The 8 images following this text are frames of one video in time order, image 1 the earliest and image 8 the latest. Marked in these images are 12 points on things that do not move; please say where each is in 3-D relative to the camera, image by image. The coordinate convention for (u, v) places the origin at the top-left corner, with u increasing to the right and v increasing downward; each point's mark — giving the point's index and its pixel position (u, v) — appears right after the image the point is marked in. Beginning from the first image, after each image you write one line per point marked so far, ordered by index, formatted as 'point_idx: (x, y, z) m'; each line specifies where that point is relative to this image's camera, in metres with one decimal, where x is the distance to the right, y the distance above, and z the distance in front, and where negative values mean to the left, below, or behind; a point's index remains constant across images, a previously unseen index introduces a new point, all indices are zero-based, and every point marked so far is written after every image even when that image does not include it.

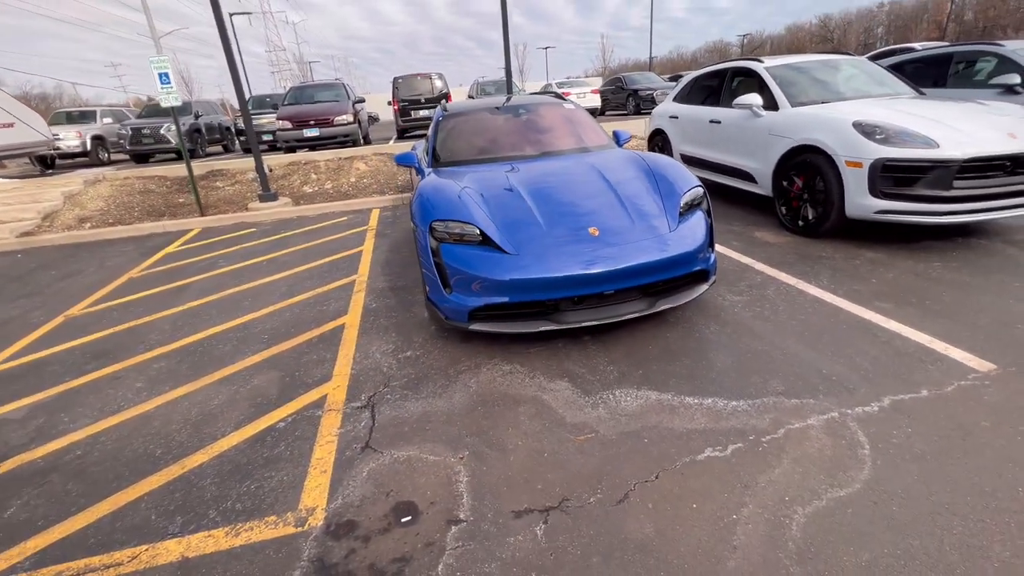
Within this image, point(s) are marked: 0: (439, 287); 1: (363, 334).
0: (-0.5, 0.0, +3.0) m
1: (-1.1, -0.4, +3.5) m
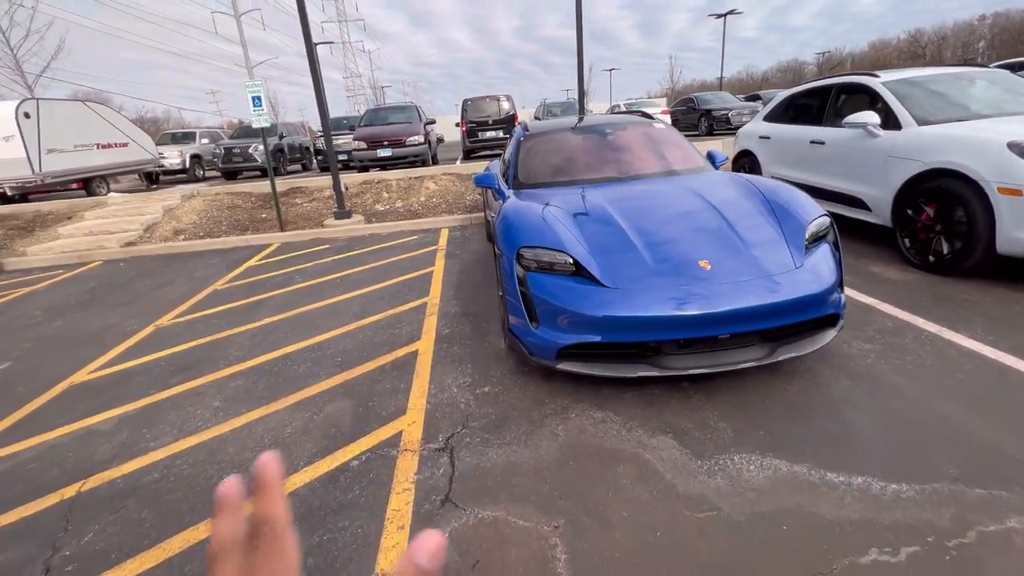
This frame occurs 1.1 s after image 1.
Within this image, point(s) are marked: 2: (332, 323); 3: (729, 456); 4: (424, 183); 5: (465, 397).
0: (+0.1, -0.2, +2.8) m
1: (-0.5, -0.6, +3.3) m
2: (-1.7, -0.3, +4.2) m
3: (+1.1, -0.8, +2.2) m
4: (-1.9, +2.3, +9.6) m
5: (-0.3, -0.7, +2.9) m
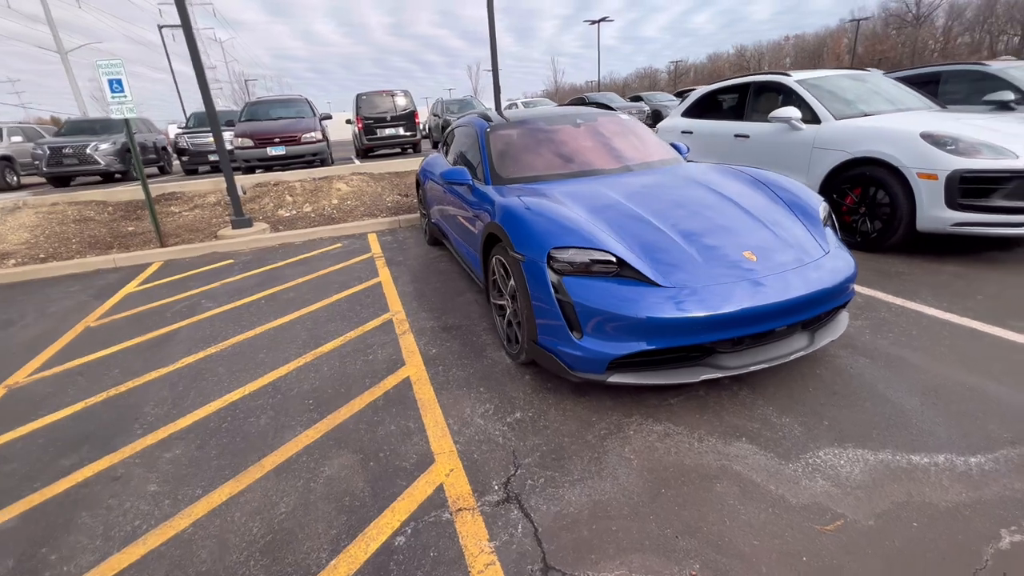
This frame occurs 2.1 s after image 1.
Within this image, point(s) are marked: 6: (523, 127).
0: (+0.3, -0.2, +2.4) m
1: (-0.4, -0.6, +2.8) m
2: (-1.8, -0.5, +3.4) m
3: (+1.4, -0.8, +2.1) m
4: (-3.4, +2.0, +8.6) m
5: (-0.1, -0.8, +2.4) m
6: (+0.1, +1.5, +4.2) m
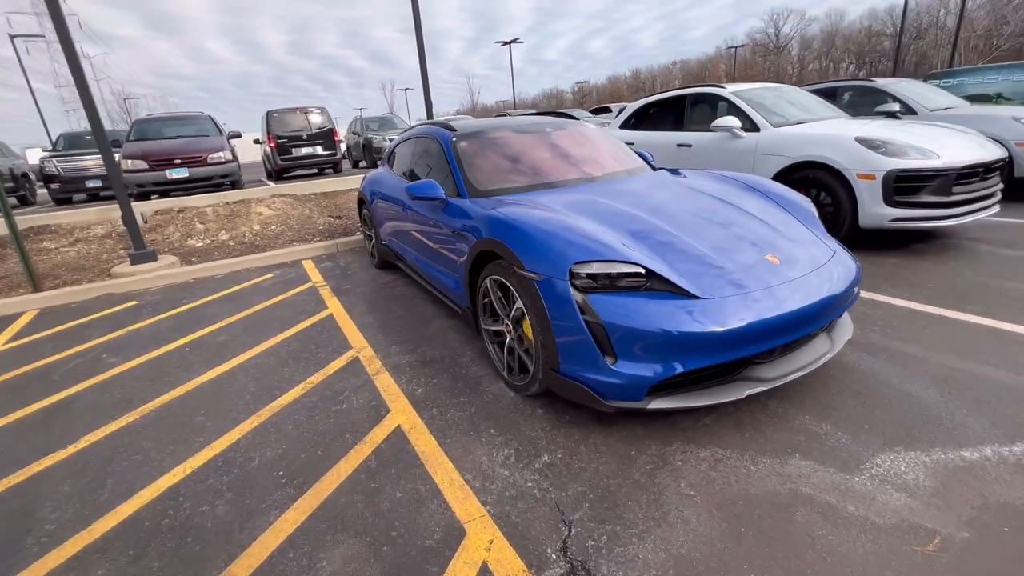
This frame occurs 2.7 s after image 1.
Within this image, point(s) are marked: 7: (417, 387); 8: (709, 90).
0: (+0.4, -0.3, +2.2) m
1: (-0.3, -0.8, +2.4) m
2: (-1.8, -0.8, +2.8) m
3: (+1.6, -0.8, +2.0) m
4: (-4.4, +1.4, +7.6) m
5: (+0.1, -0.9, +2.1) m
6: (-0.2, +1.3, +3.9) m
7: (-0.6, -0.6, +2.9) m
8: (+2.7, +2.7, +6.1) m
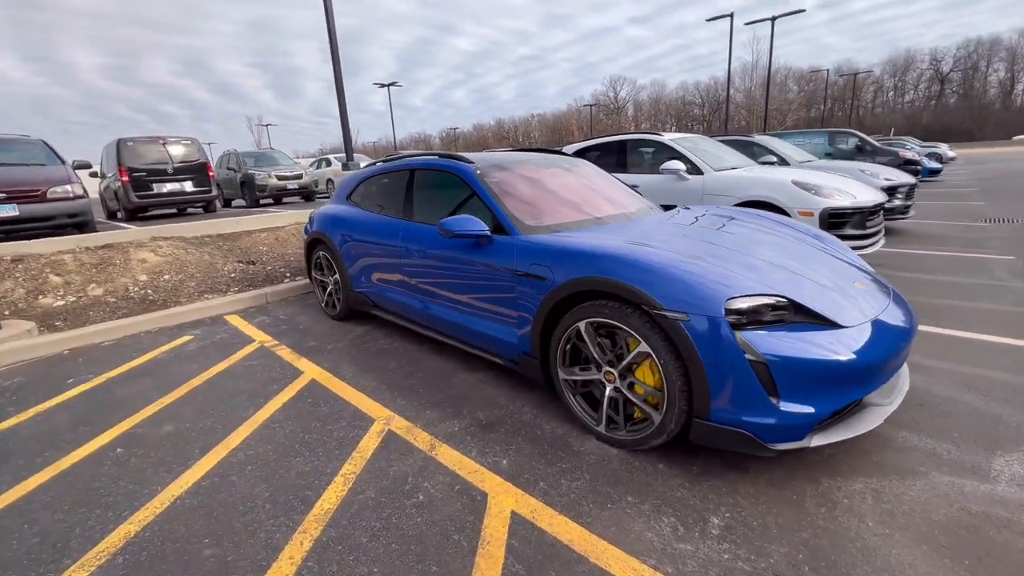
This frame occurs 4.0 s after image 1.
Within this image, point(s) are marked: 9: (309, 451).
0: (+1.1, -0.5, +2.0) m
1: (+0.3, -1.0, +2.0) m
2: (-1.2, -1.1, +2.0) m
3: (+2.3, -0.9, +2.1) m
4: (-5.2, +0.5, +6.0) m
5: (+0.8, -1.0, +1.8) m
6: (-0.1, +1.0, +3.6) m
7: (-0.1, -0.9, +2.4) m
8: (+2.0, +2.2, +6.7) m
9: (-1.2, -0.9, +2.6) m
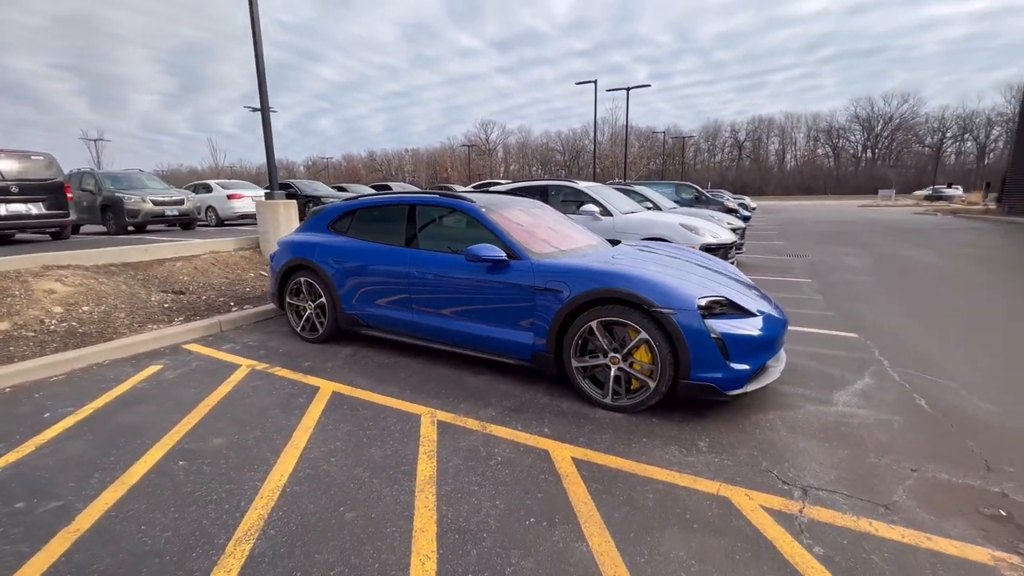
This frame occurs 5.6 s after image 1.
0: (+1.4, -0.5, +3.1) m
1: (+0.7, -1.0, +2.9) m
2: (-0.7, -1.2, +2.4) m
3: (+2.6, -0.9, +3.5) m
4: (-5.7, +0.1, +5.3) m
5: (+1.2, -1.1, +2.8) m
6: (-0.2, +0.8, +4.4) m
7: (+0.2, -1.0, +3.1) m
8: (+0.9, +1.9, +8.0) m
9: (-0.9, -1.0, +3.0) m
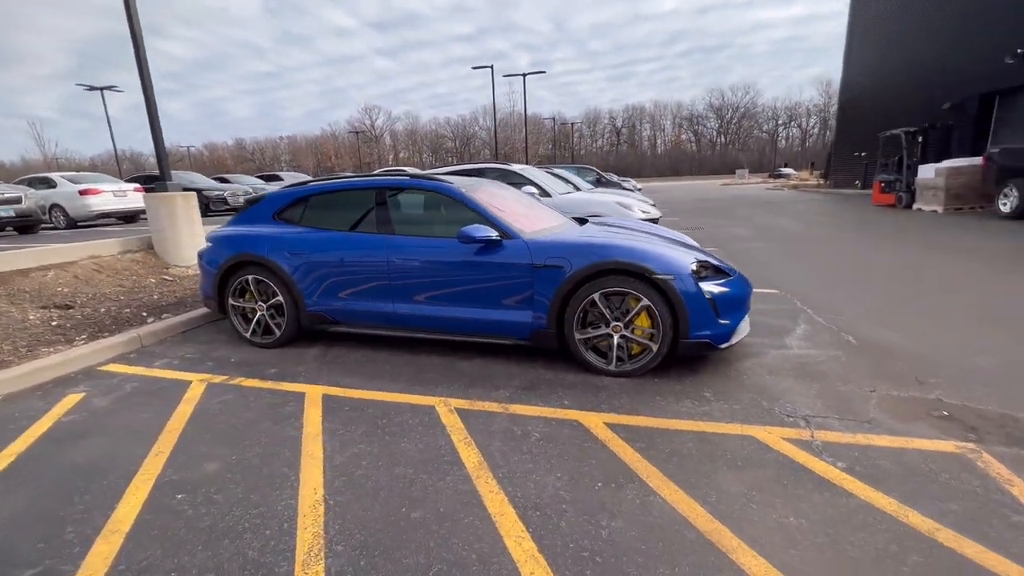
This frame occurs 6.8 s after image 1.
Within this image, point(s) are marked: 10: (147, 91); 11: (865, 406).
0: (+1.5, -0.2, +3.4) m
1: (+0.9, -0.8, +3.0) m
2: (-0.4, -1.1, +2.3) m
3: (+2.5, -0.5, +4.1) m
4: (-6.0, -0.2, +4.0) m
5: (+1.4, -0.8, +3.1) m
6: (-0.4, +0.9, +4.3) m
7: (+0.3, -0.8, +3.2) m
8: (-0.2, +2.2, +8.0) m
9: (-0.7, -0.9, +2.8) m
10: (-5.4, +2.9, +6.6) m
11: (+2.4, -0.8, +3.0) m
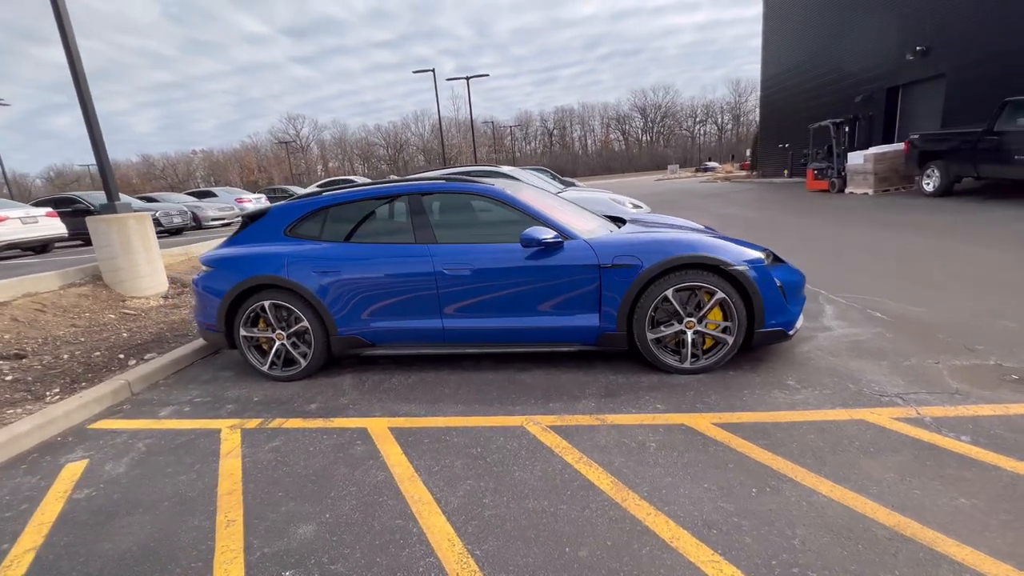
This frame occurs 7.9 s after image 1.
0: (+2.0, -0.1, +3.4) m
1: (+1.5, -0.8, +2.9) m
2: (+0.4, -1.1, +2.0) m
3: (+3.0, -0.3, +4.2) m
4: (-5.5, -0.7, +3.0) m
5: (+2.1, -0.7, +3.1) m
6: (-0.1, +0.9, +4.1) m
7: (+0.9, -0.8, +3.0) m
8: (-0.5, +2.1, +7.7) m
9: (0.0, -1.0, +2.5) m
10: (-5.4, +2.4, +5.7) m
11: (+3.0, -0.6, +3.1) m
